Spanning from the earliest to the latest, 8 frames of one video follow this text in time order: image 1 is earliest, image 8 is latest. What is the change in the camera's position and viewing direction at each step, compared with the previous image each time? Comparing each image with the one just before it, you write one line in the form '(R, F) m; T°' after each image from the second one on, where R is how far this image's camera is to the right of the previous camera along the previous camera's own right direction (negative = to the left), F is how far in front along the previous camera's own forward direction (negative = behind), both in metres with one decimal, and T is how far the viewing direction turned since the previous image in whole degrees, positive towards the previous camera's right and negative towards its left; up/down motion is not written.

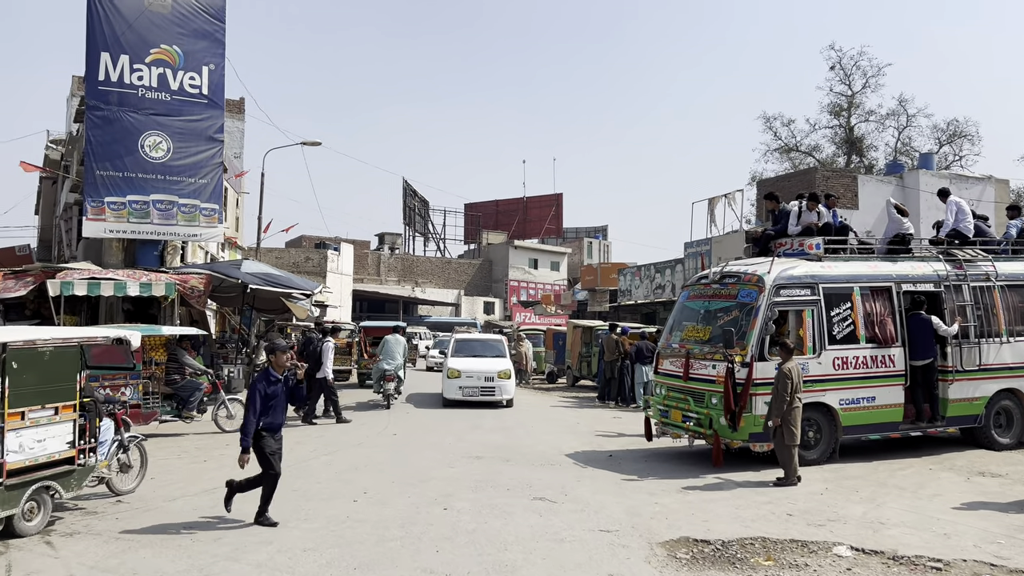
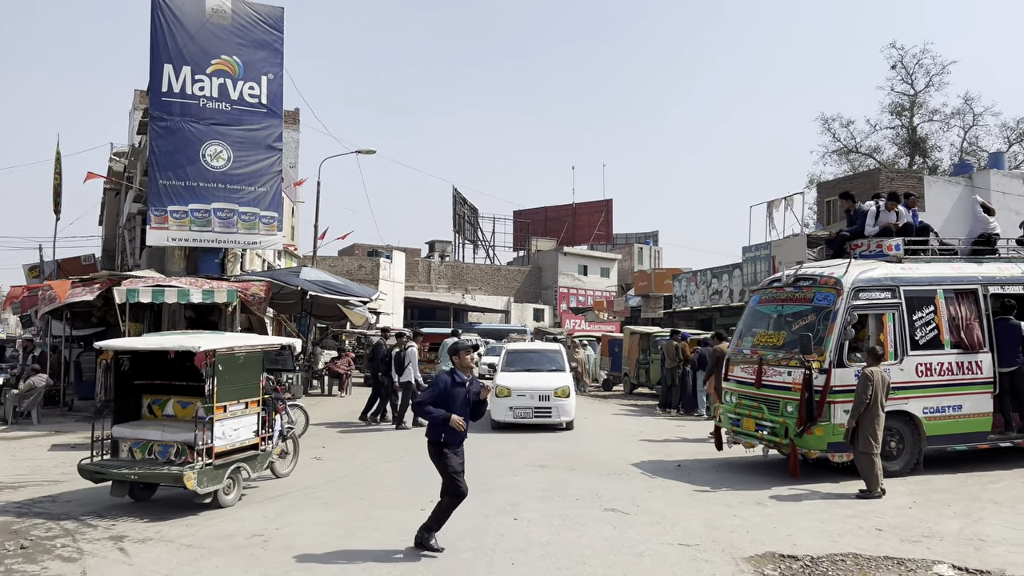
(-0.2, +0.2) m; -3°
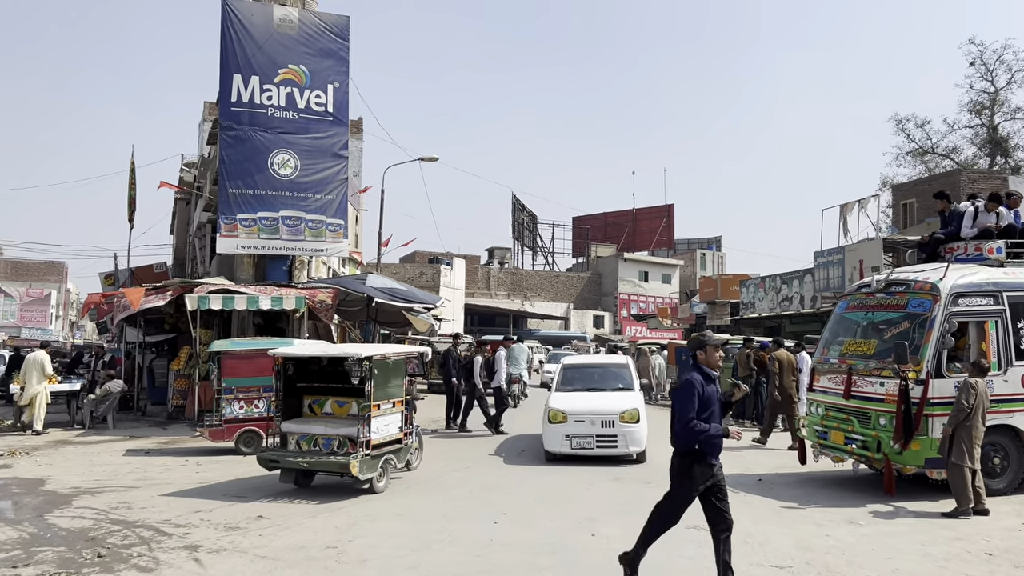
(-0.2, +0.3) m; -4°
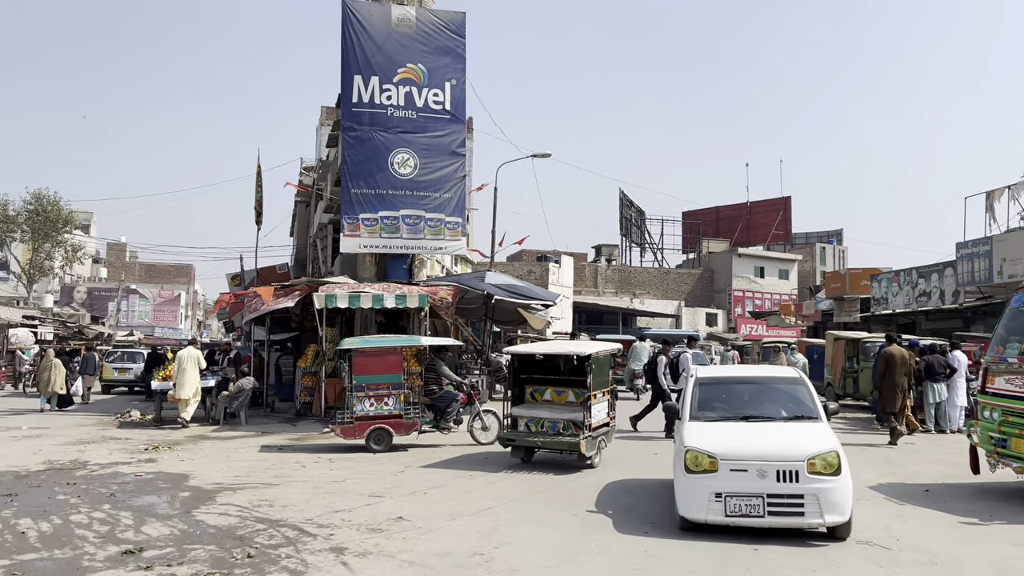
(-0.4, +0.4) m; -7°
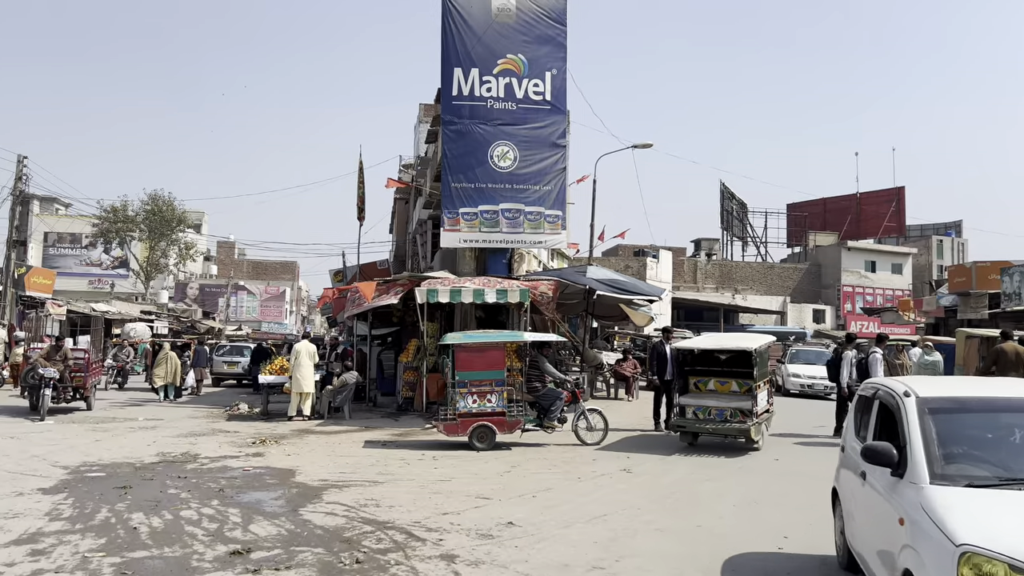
(-0.2, +0.5) m; -7°
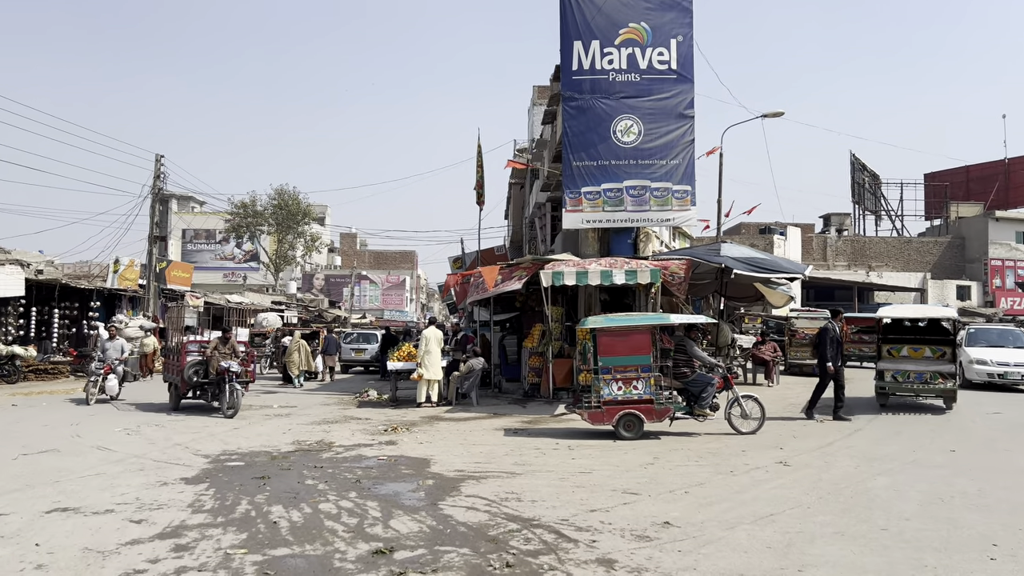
(-0.3, +0.6) m; -8°
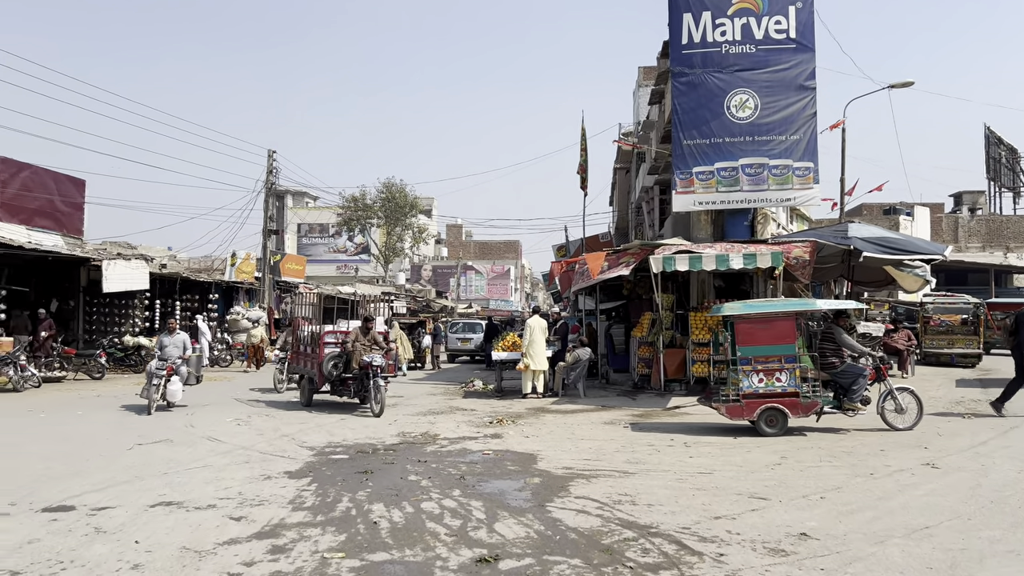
(0.0, +0.5) m; -7°
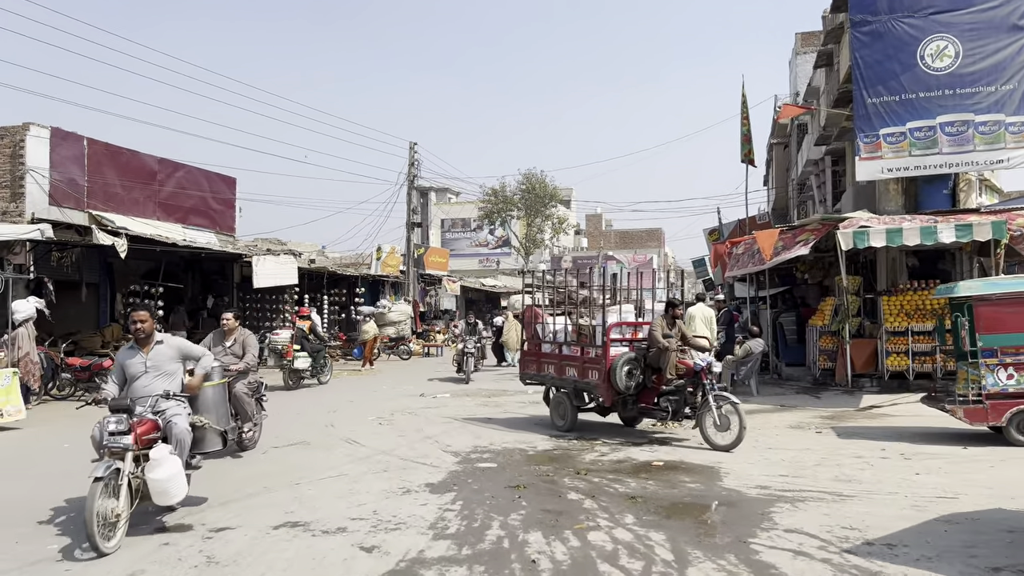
(-0.3, +1.3) m; -10°
